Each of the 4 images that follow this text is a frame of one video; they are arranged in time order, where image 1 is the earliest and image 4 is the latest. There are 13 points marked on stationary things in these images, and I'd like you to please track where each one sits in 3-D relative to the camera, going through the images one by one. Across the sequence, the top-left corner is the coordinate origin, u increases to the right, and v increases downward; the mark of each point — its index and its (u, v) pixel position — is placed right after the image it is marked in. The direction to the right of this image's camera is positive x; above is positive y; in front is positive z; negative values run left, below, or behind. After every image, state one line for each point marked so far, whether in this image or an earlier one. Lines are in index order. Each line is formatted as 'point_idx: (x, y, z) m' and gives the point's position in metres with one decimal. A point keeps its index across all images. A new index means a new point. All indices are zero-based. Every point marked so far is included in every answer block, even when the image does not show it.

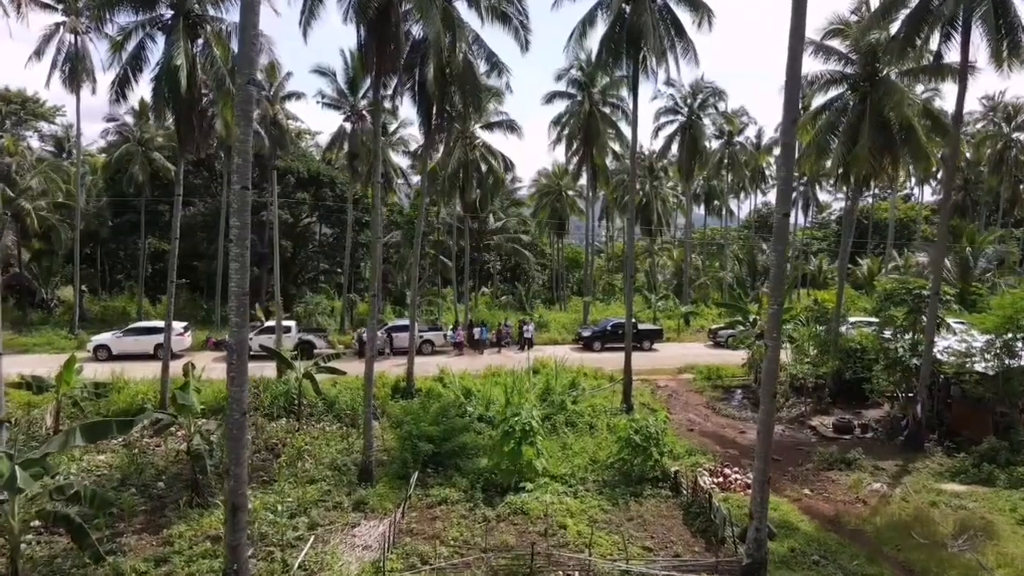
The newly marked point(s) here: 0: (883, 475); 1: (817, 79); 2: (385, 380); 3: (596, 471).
0: (+6.6, -3.3, +14.3) m
1: (+7.4, +5.1, +19.6) m
2: (-3.0, -2.2, +19.2) m
3: (+1.4, -3.1, +13.7) m
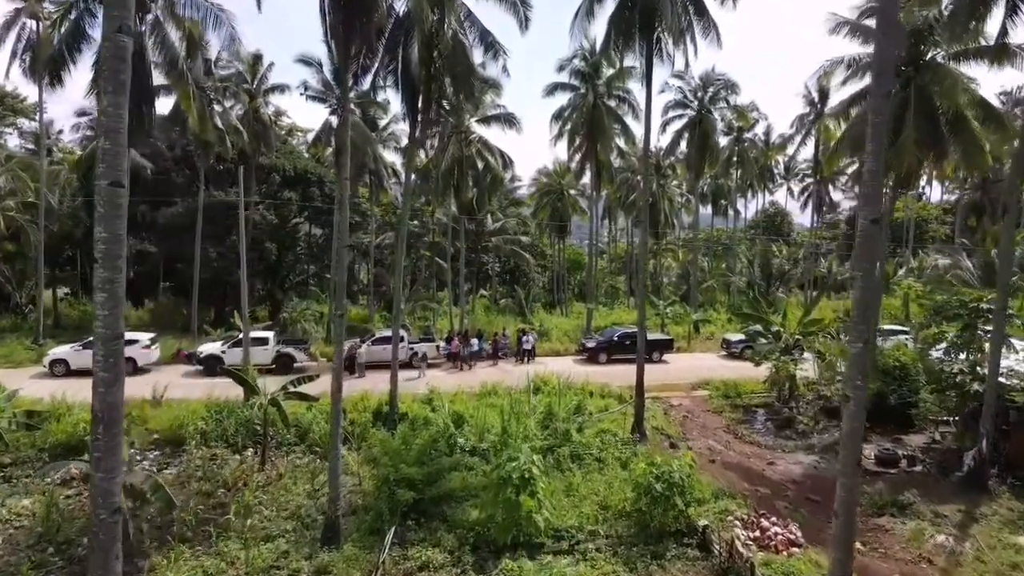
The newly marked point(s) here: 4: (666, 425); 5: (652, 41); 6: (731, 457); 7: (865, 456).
0: (+6.5, -3.6, +12.1) m
1: (+7.3, +4.8, +17.4) m
2: (-3.1, -2.4, +17.0) m
3: (+1.4, -3.3, +11.5) m
4: (+3.5, -3.1, +18.5) m
5: (+3.0, +5.2, +17.1) m
6: (+4.4, -3.4, +16.4) m
7: (+7.0, -3.3, +16.0) m
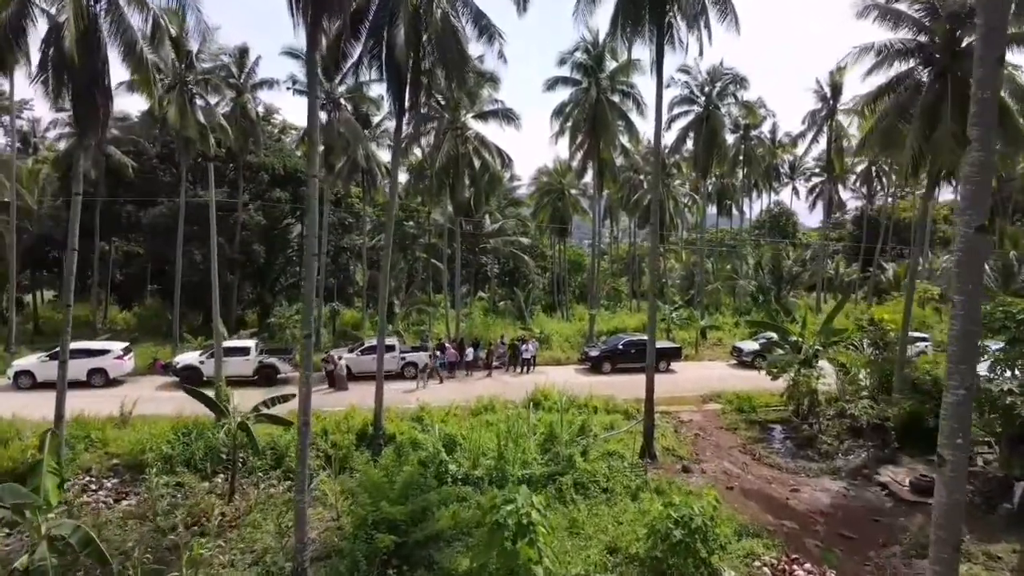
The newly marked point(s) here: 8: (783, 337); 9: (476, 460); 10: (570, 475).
0: (+6.5, -3.7, +10.7) m
1: (+7.3, +4.7, +16.0) m
2: (-3.1, -2.6, +15.5) m
3: (+1.3, -3.5, +10.0) m
4: (+3.5, -3.3, +17.0) m
5: (+2.9, +5.1, +15.6) m
6: (+4.4, -3.6, +14.9) m
7: (+7.0, -3.5, +14.6) m
8: (+6.5, -1.2, +19.3) m
9: (-0.6, -2.9, +13.9) m
10: (+1.0, -3.1, +13.5) m
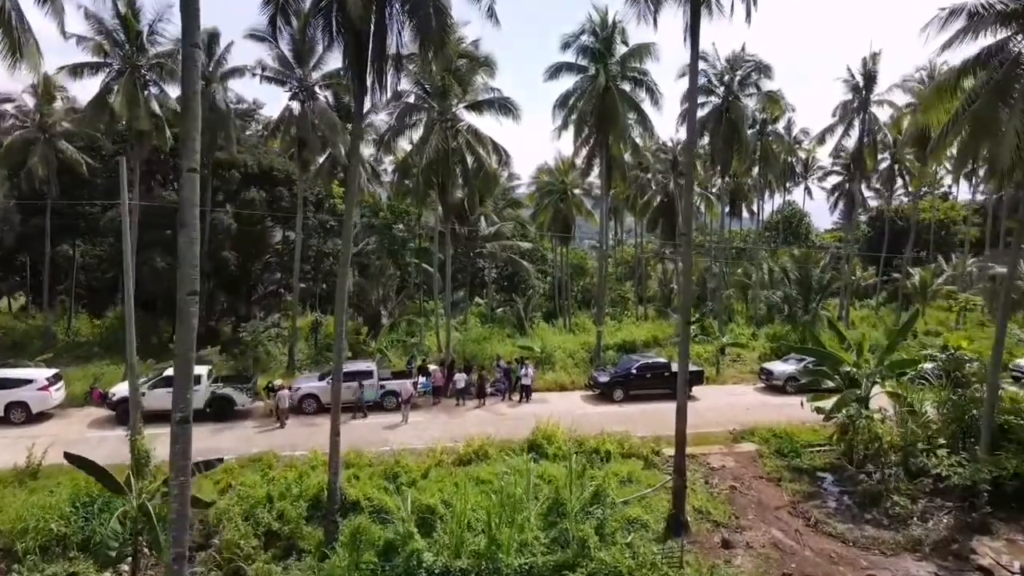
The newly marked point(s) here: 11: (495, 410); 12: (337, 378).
0: (+6.4, -4.1, +7.4) m
1: (+7.2, +4.3, +12.7) m
2: (-3.2, -3.0, +12.3) m
3: (+1.3, -3.9, +6.8) m
4: (+3.4, -3.7, +13.8) m
5: (+2.8, +4.7, +12.4) m
6: (+4.3, -4.0, +11.7) m
7: (+6.9, -3.9, +11.3) m
8: (+6.4, -1.6, +16.1) m
9: (-0.7, -3.3, +10.6) m
10: (+0.9, -3.5, +10.2) m
11: (-0.4, -3.0, +19.8) m
12: (-2.9, -1.5, +14.0) m
